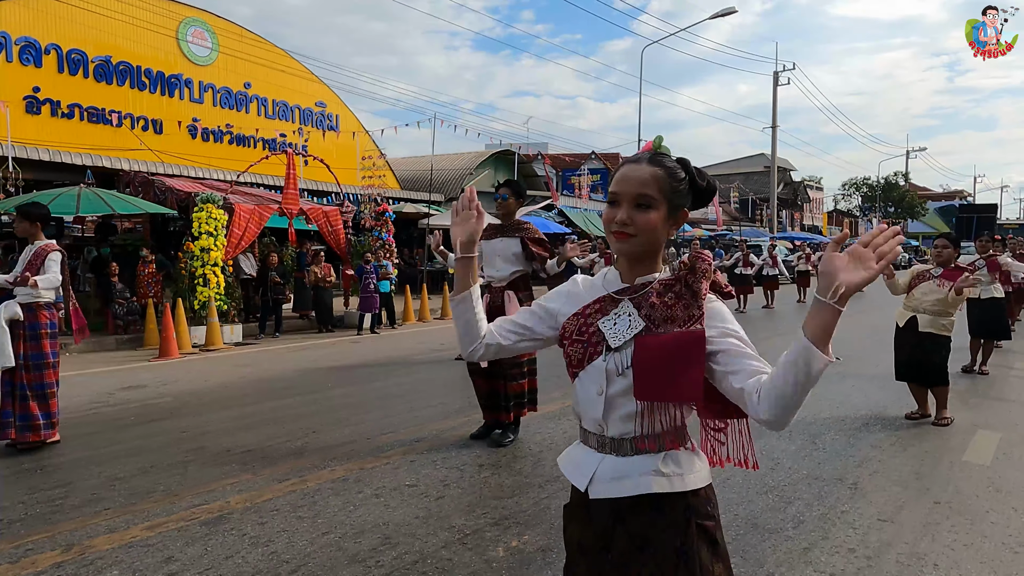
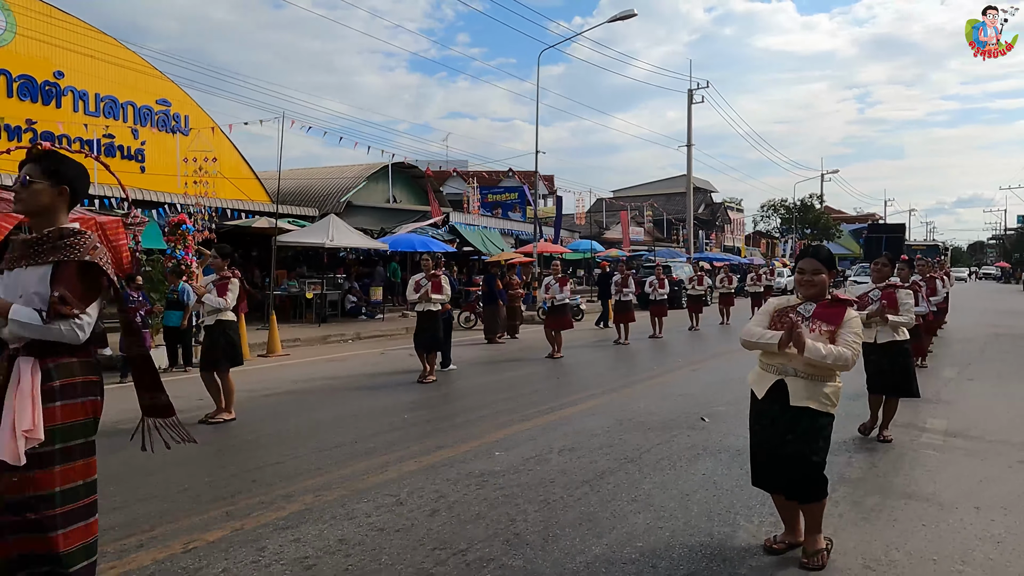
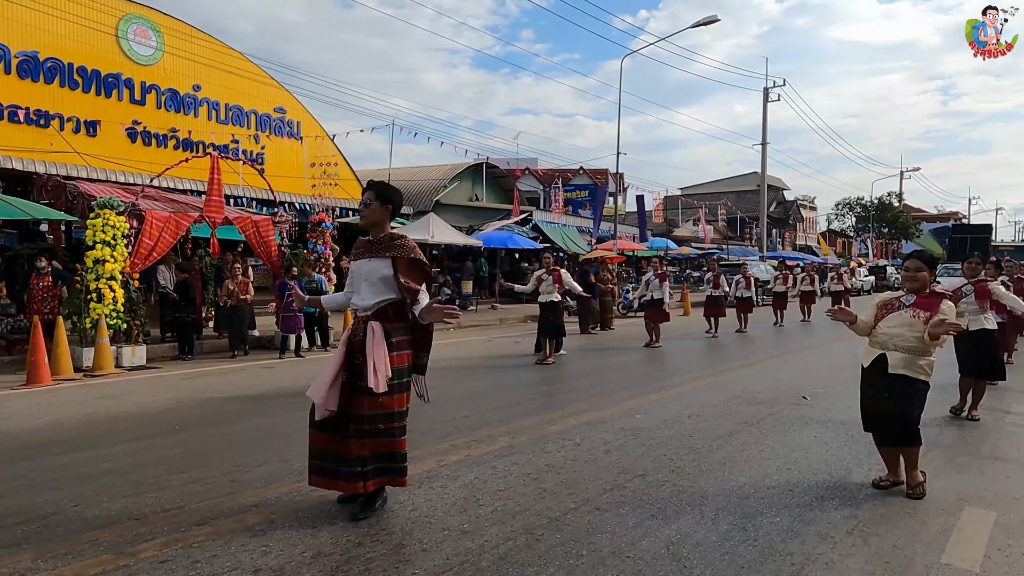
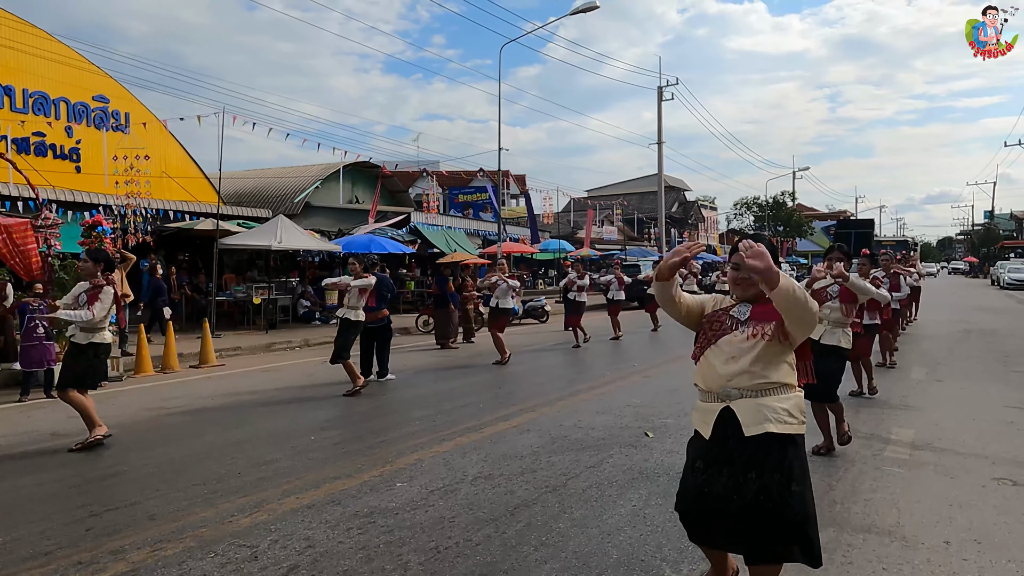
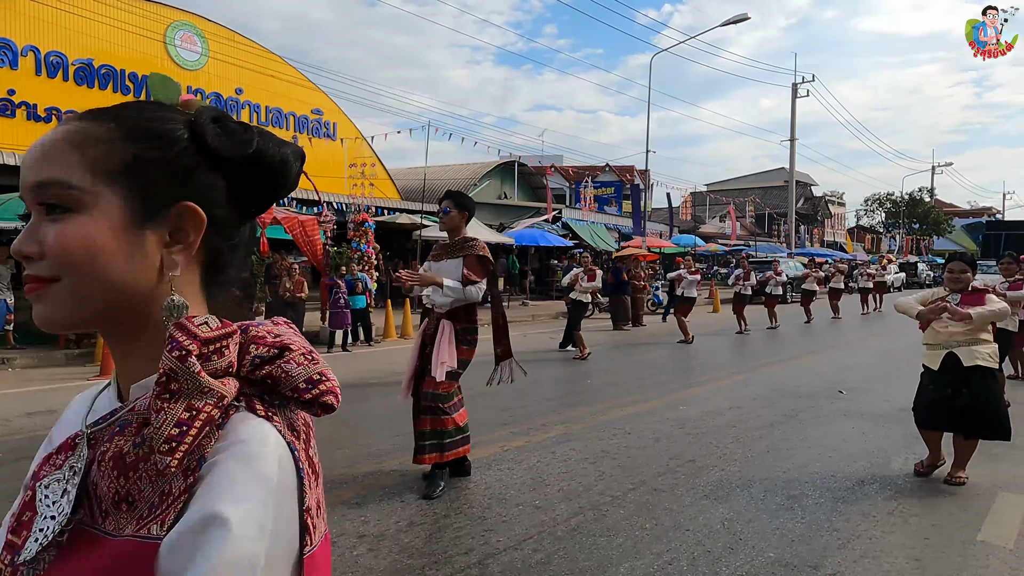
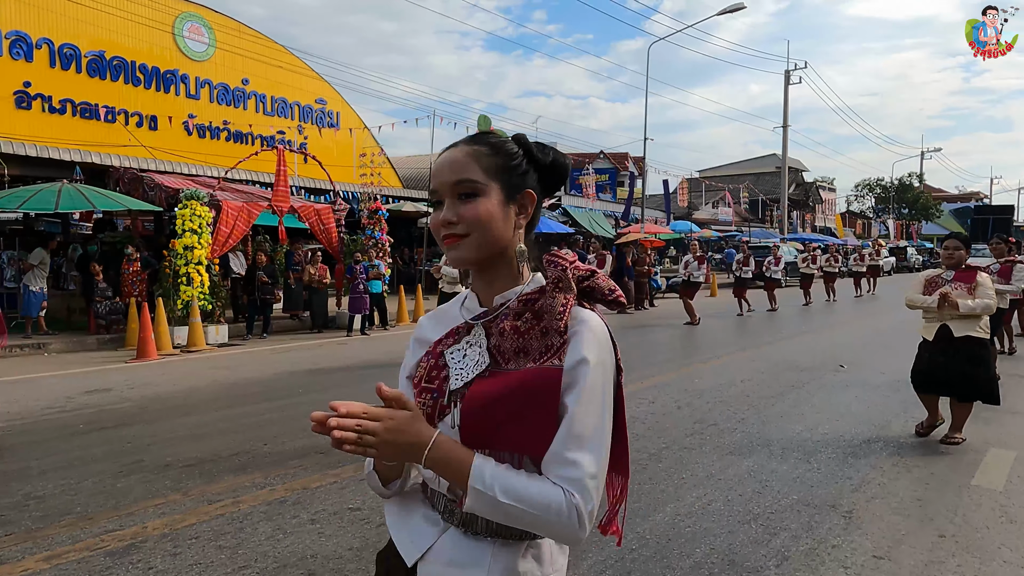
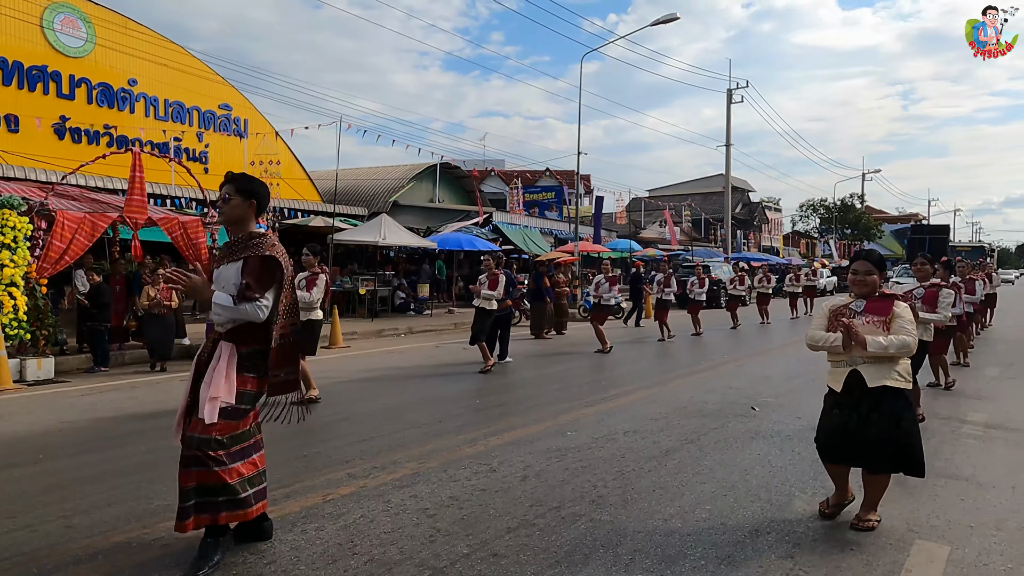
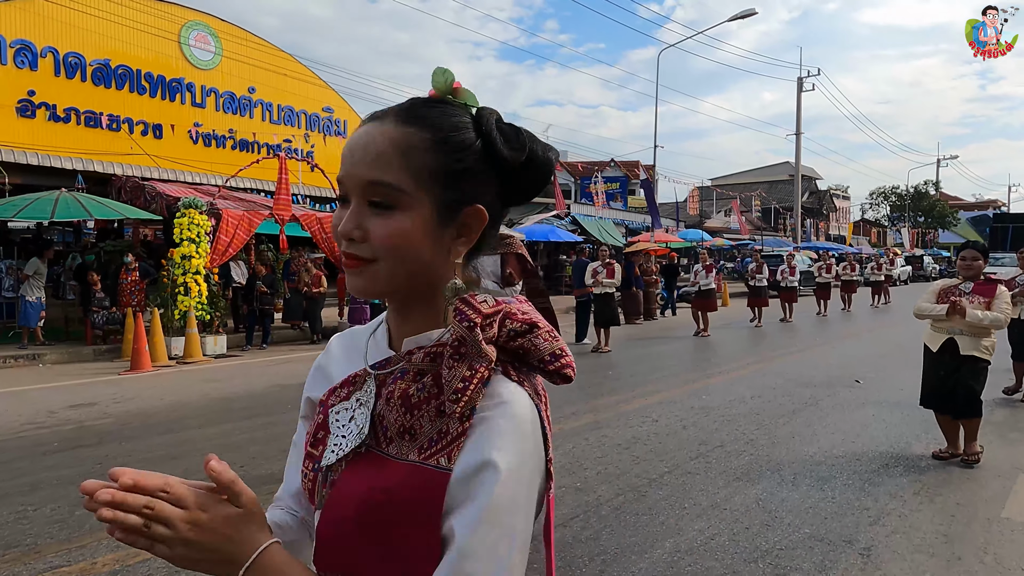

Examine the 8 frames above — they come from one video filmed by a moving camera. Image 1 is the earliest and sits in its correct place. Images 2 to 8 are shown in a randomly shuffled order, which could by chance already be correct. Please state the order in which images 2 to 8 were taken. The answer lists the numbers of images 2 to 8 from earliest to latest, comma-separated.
6, 8, 5, 3, 7, 2, 4
